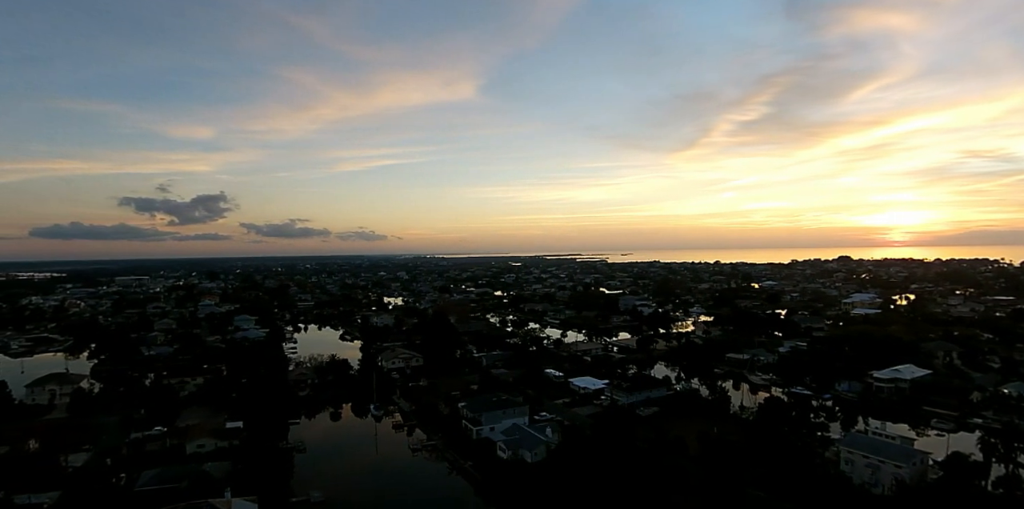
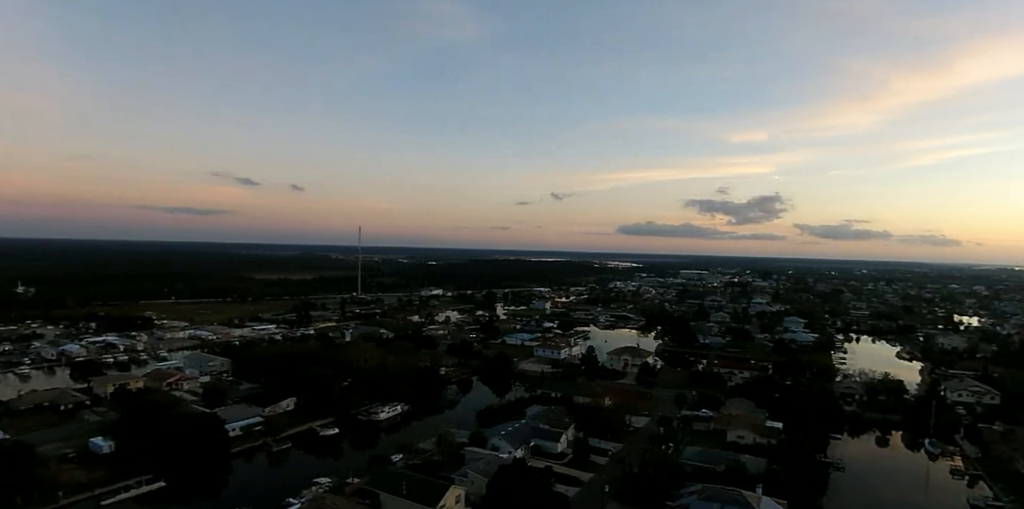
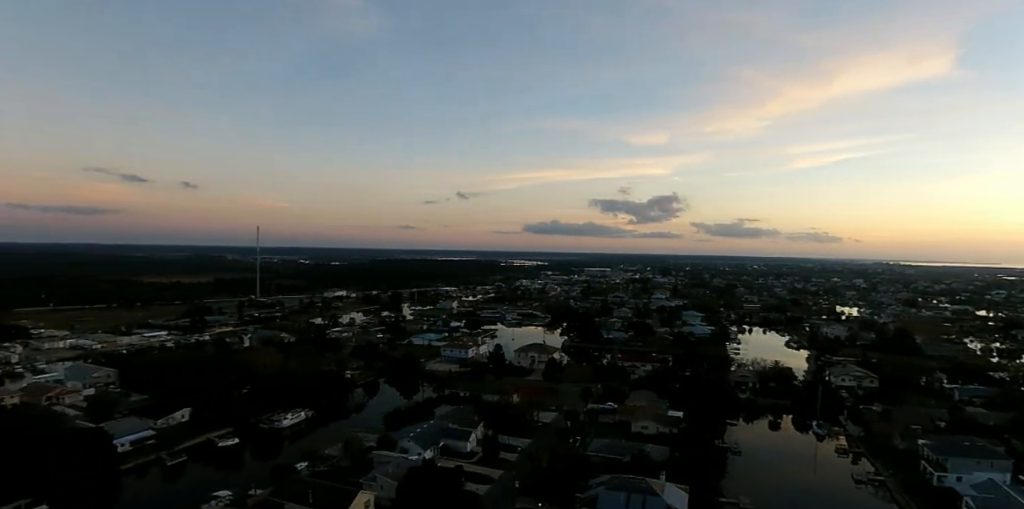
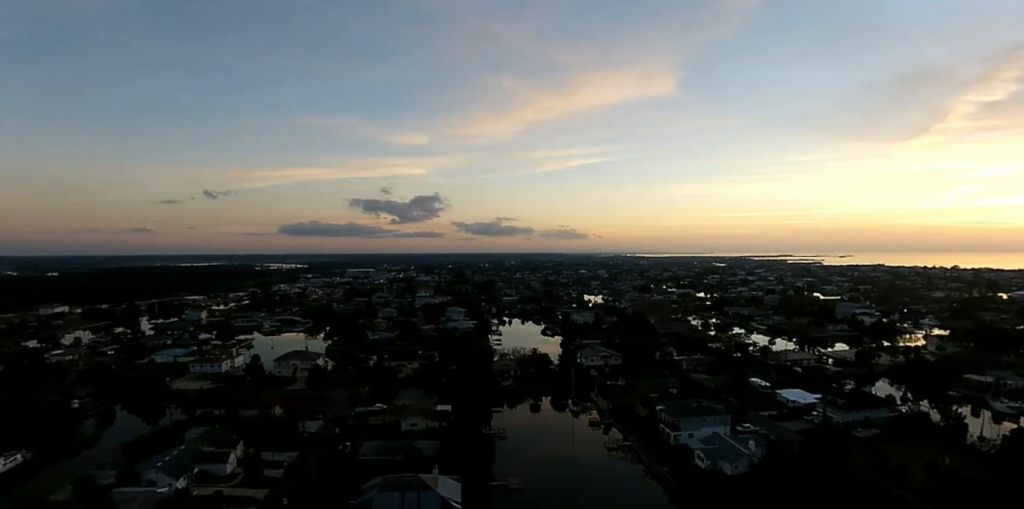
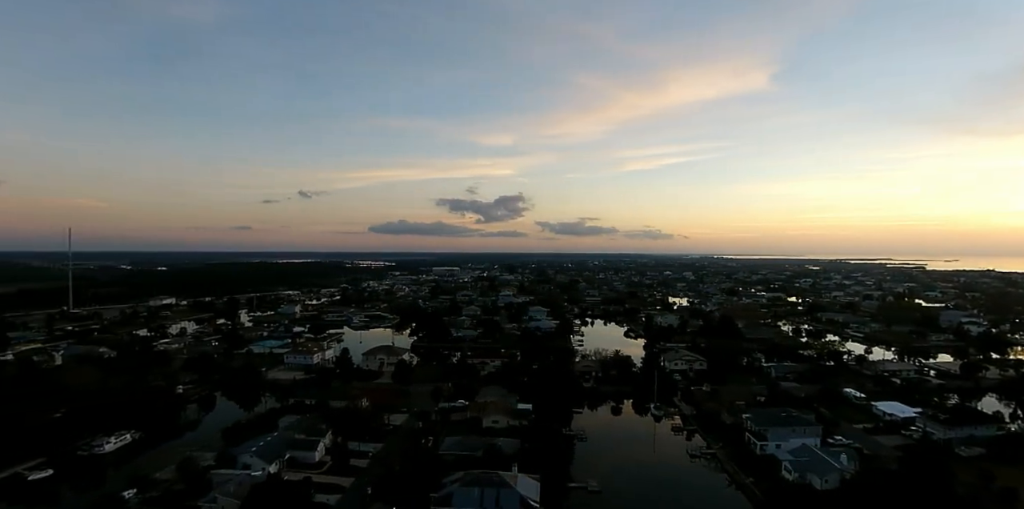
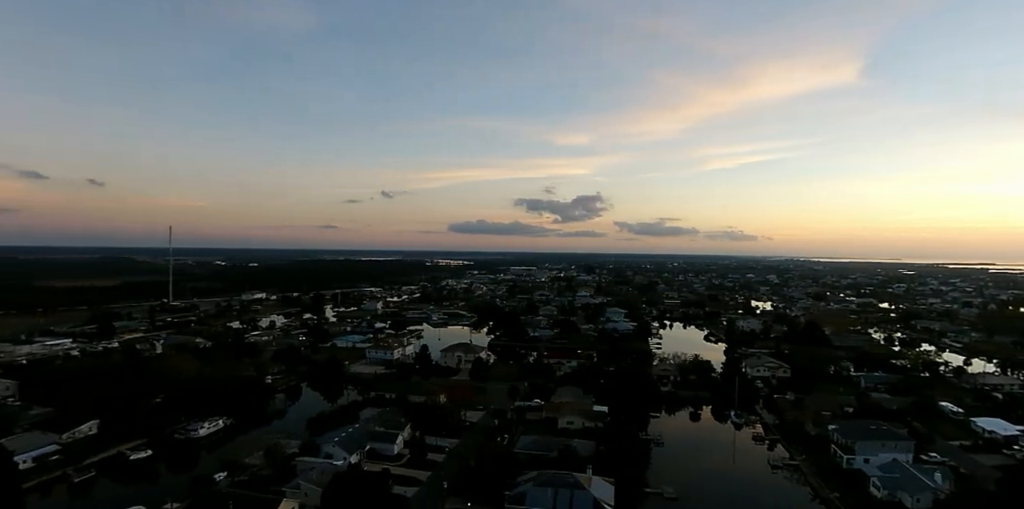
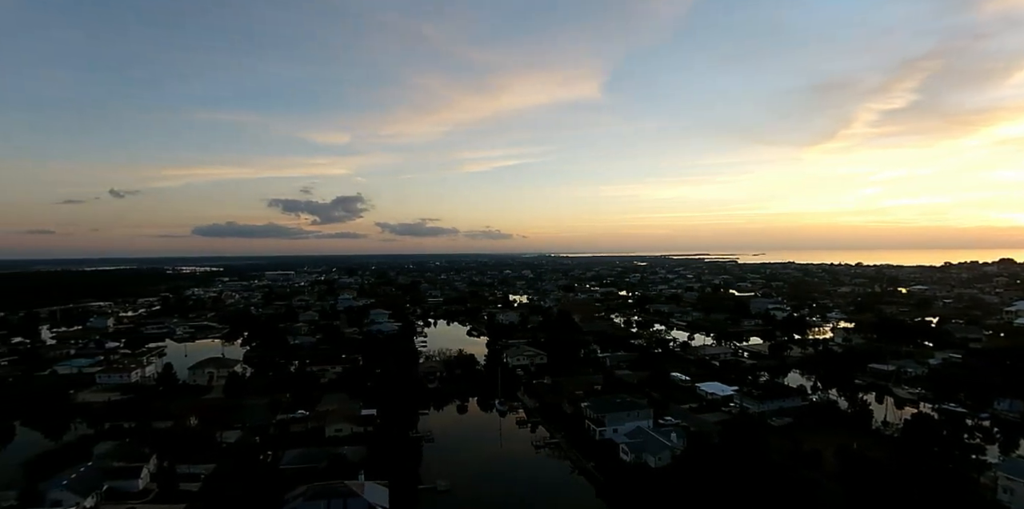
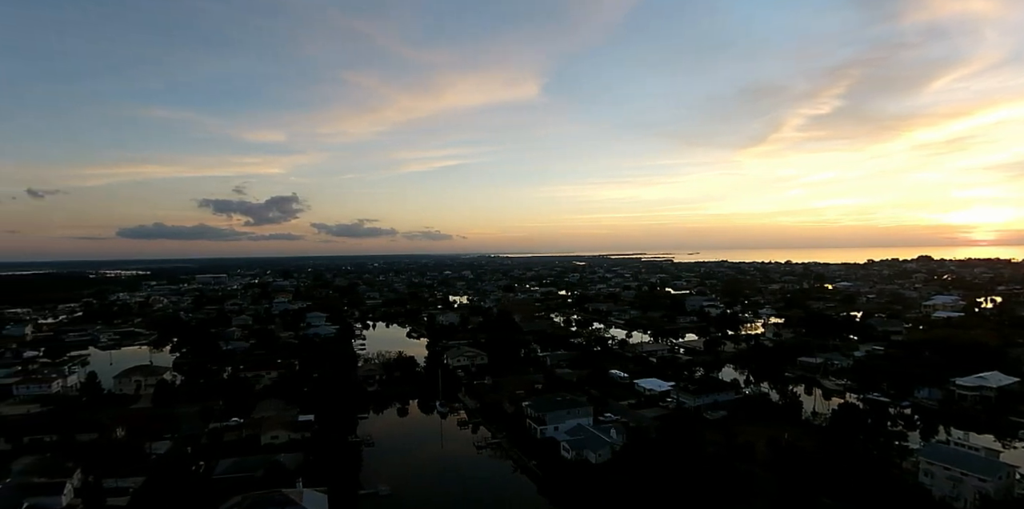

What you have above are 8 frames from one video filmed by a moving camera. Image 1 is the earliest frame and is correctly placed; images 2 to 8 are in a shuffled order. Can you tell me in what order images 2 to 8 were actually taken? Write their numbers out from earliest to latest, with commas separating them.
8, 7, 4, 5, 6, 3, 2
